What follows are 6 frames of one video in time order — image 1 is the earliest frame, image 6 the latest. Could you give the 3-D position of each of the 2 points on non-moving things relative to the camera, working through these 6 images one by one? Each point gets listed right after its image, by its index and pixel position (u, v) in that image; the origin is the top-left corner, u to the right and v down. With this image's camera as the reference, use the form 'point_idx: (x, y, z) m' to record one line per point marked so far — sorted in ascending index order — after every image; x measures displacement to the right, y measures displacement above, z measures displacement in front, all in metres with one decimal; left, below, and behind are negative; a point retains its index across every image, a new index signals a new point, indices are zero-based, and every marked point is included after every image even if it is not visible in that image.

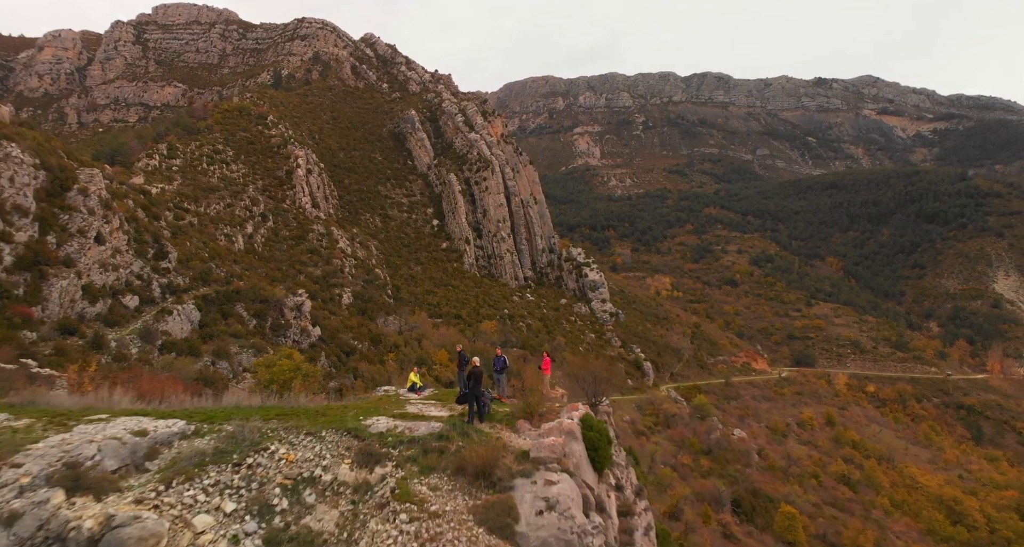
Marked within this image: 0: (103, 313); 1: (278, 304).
0: (-10.3, -1.0, +14.2) m
1: (-7.9, -1.0, +19.1) m
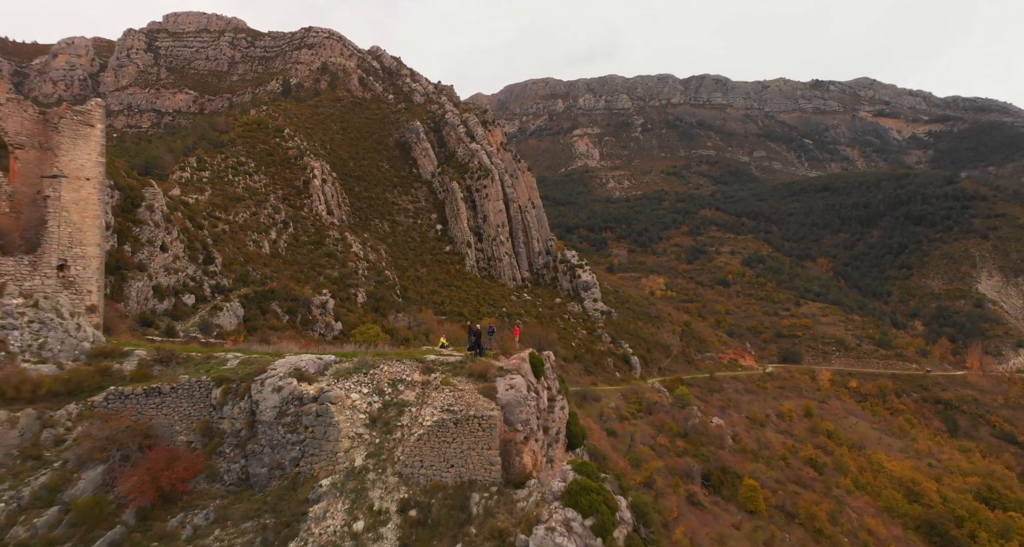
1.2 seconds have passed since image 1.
0: (-10.5, -1.1, +17.1) m
1: (-8.0, -1.1, +22.0) m
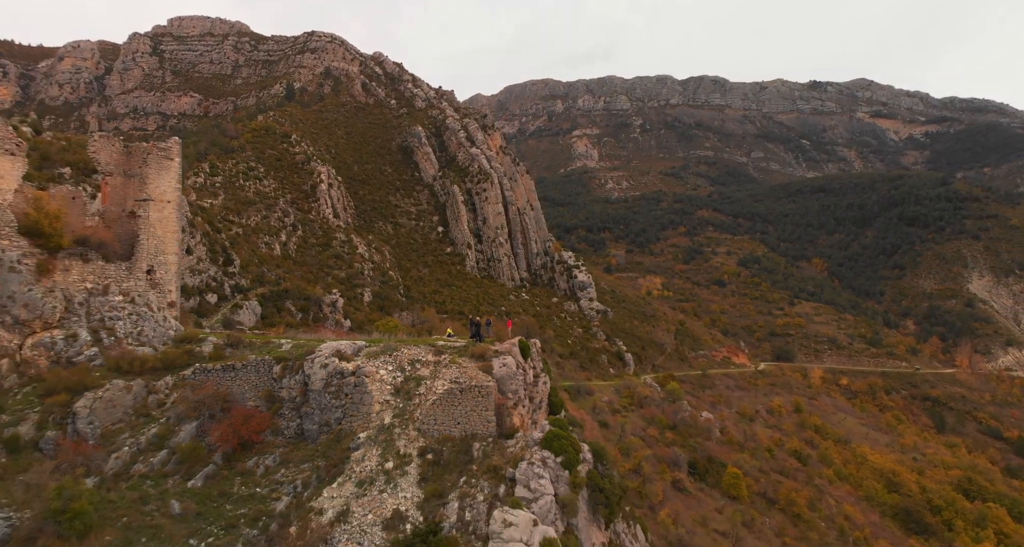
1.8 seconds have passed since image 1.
0: (-10.6, -1.1, +18.6) m
1: (-8.1, -1.2, +23.6) m
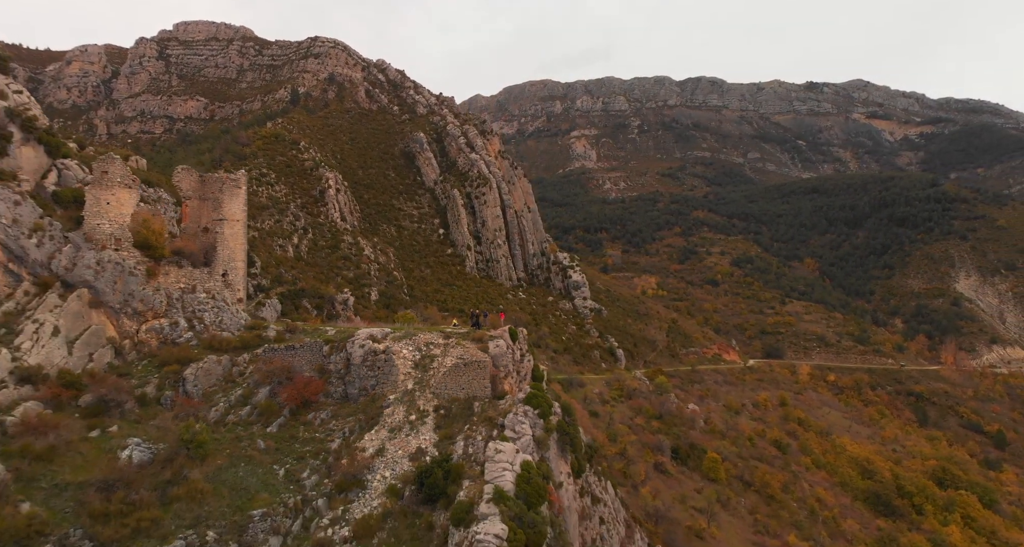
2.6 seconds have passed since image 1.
0: (-10.7, -1.1, +20.8) m
1: (-8.3, -1.2, +25.8) m
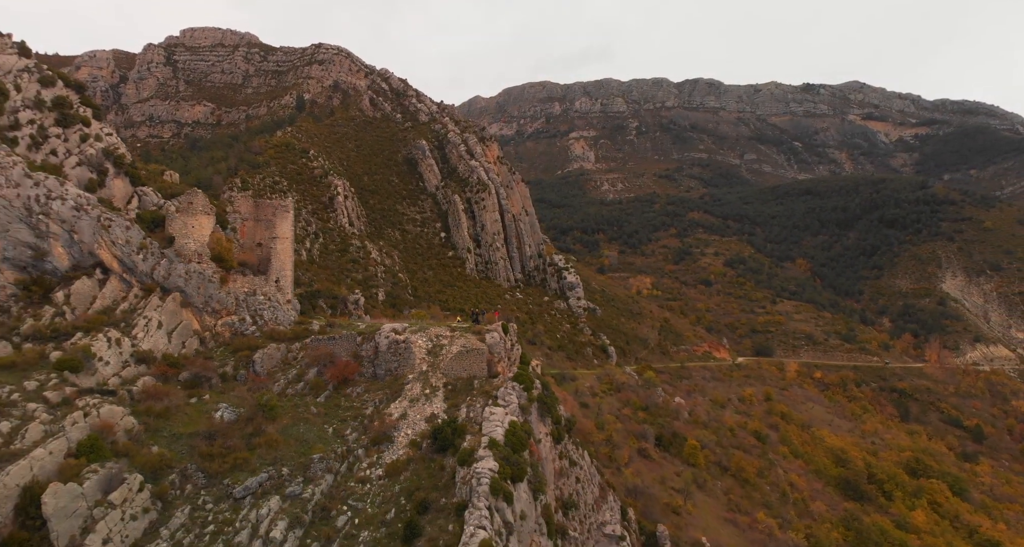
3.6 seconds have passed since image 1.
0: (-10.9, -1.3, +23.3) m
1: (-8.5, -1.3, +28.3) m
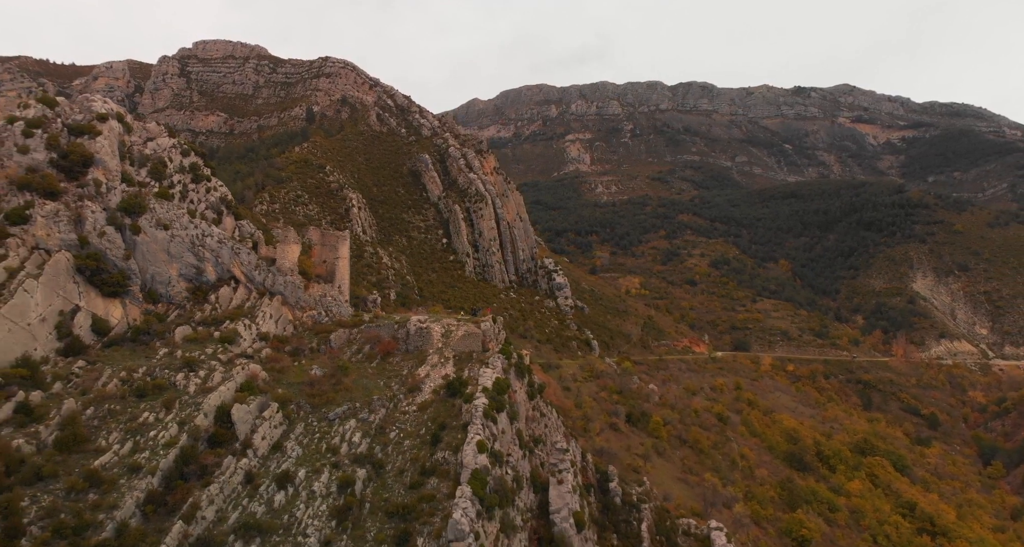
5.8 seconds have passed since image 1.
0: (-11.4, -1.5, +28.9) m
1: (-8.9, -1.5, +33.8) m
